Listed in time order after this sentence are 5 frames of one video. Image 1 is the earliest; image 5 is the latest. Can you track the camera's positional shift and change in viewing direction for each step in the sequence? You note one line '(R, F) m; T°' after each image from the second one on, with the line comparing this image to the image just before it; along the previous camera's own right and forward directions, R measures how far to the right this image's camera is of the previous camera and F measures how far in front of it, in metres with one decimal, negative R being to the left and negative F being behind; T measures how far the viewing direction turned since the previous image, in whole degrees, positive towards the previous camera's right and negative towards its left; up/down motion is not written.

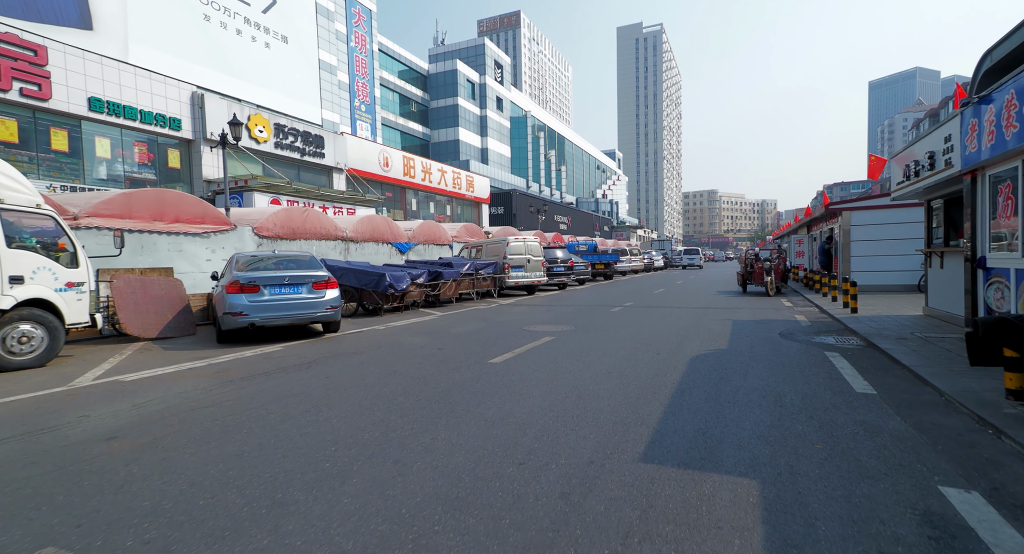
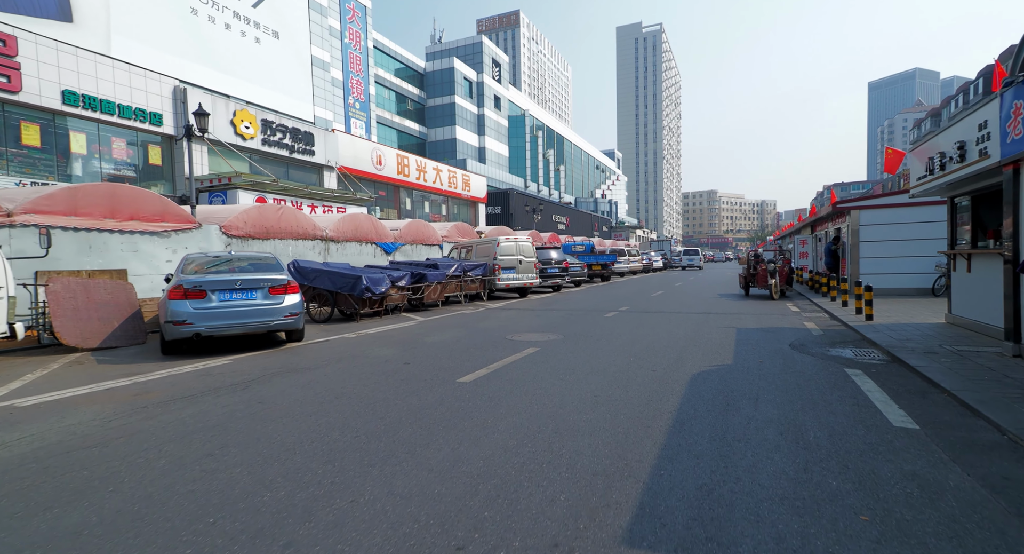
(+0.3, +1.0) m; 0°
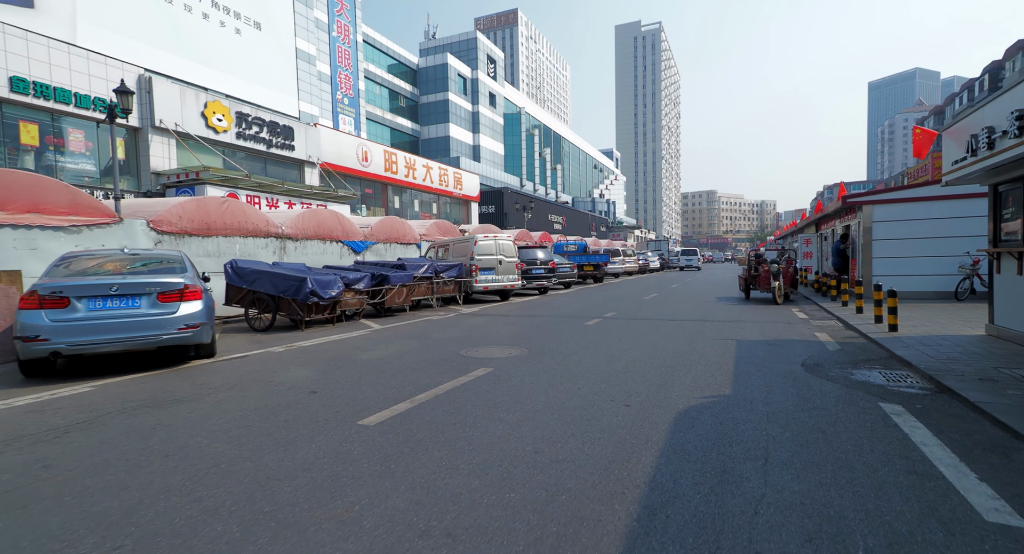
(+0.6, +1.6) m; 0°
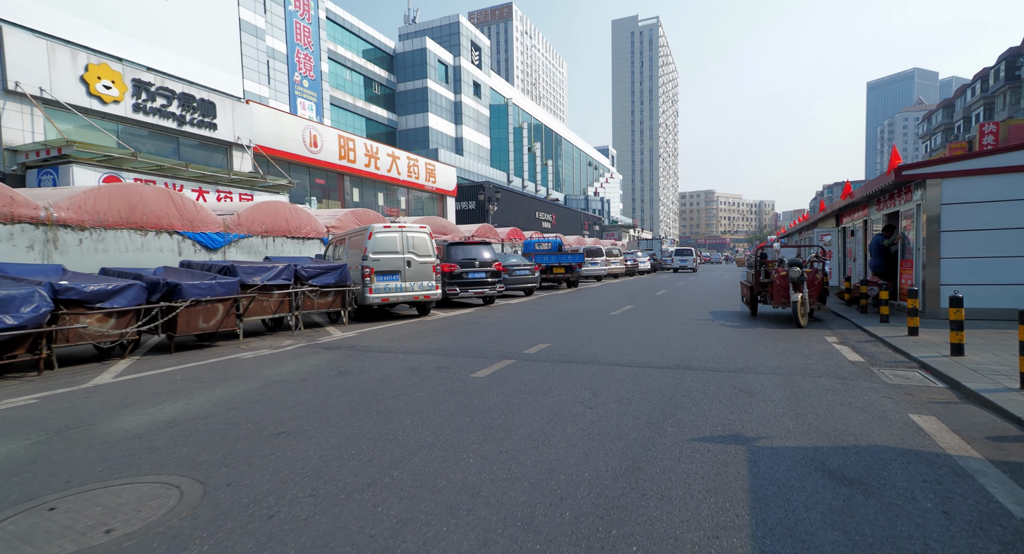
(+2.0, +5.1) m; 0°
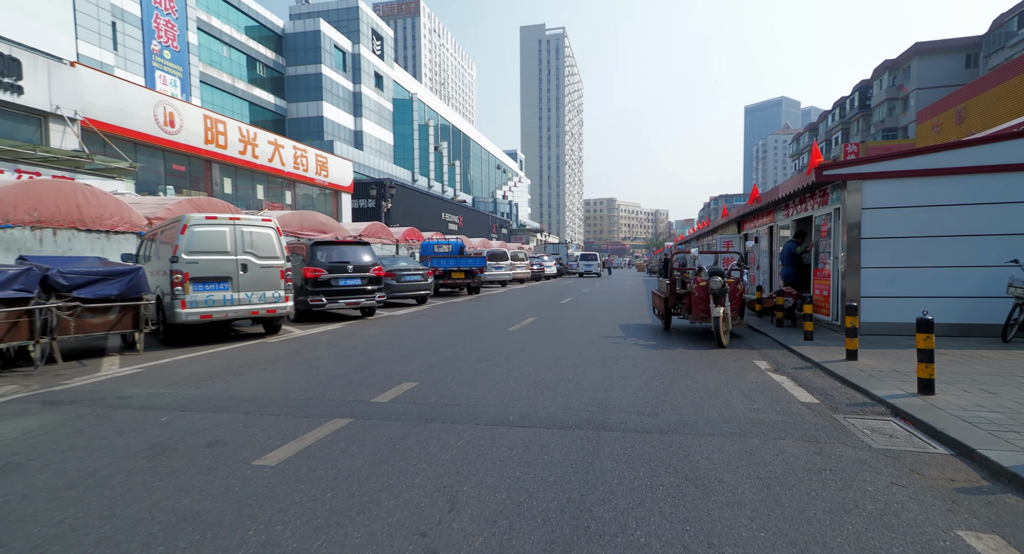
(+0.7, +2.5) m; +9°
